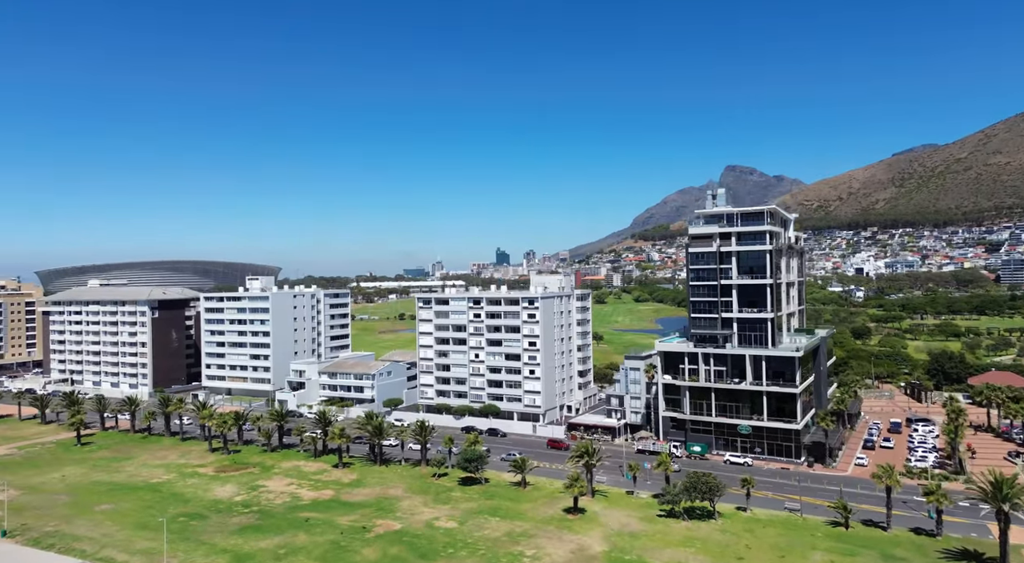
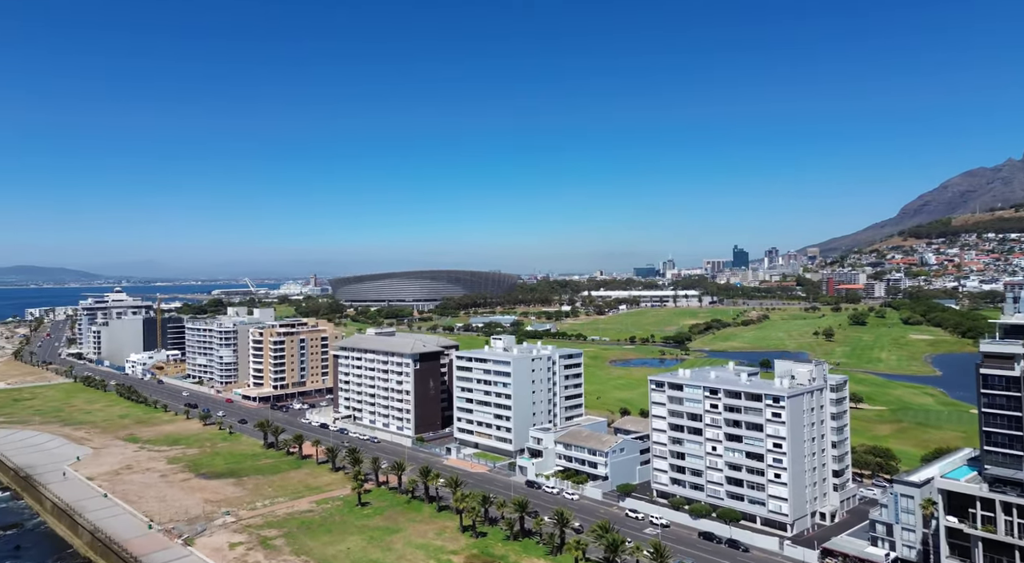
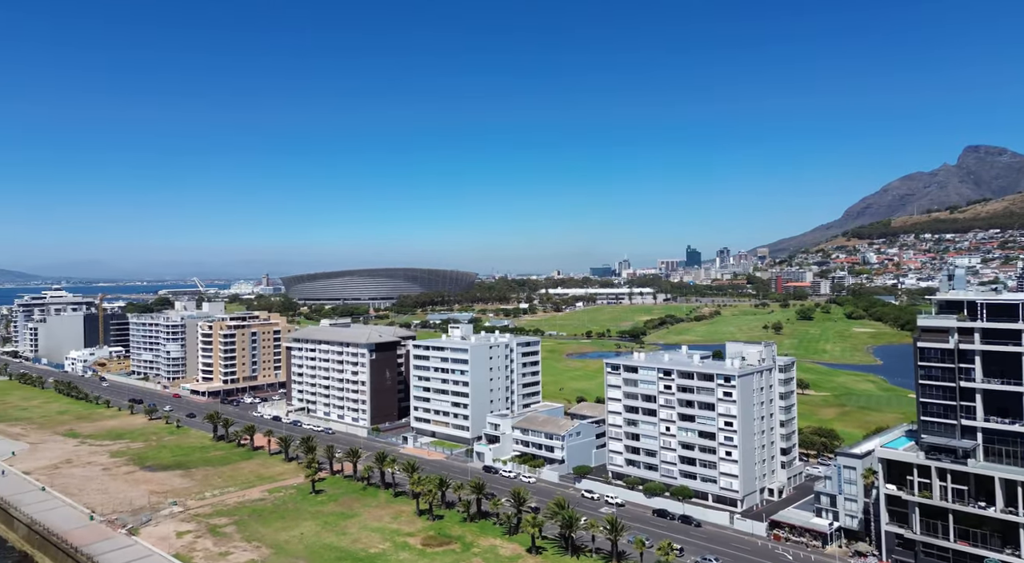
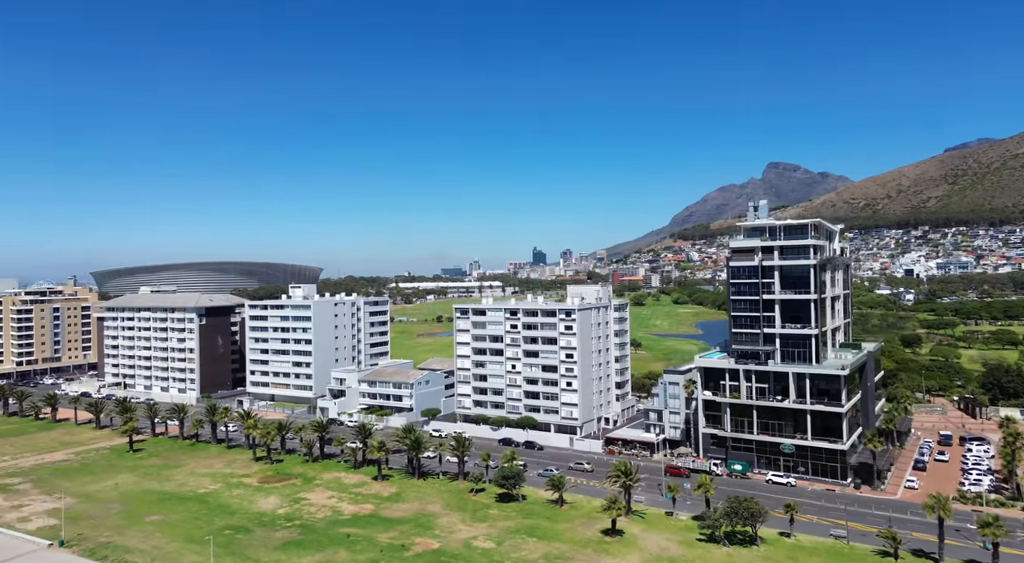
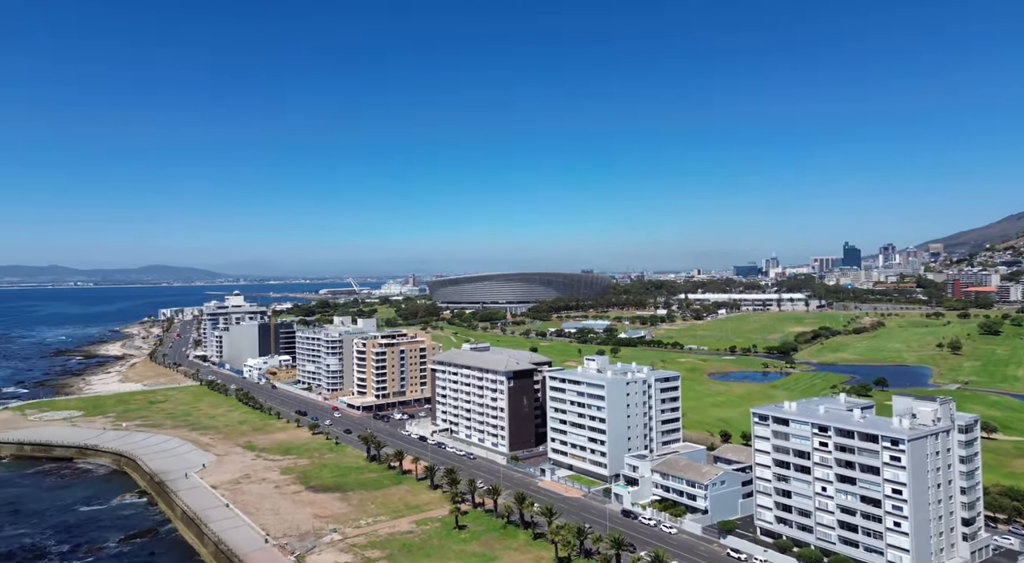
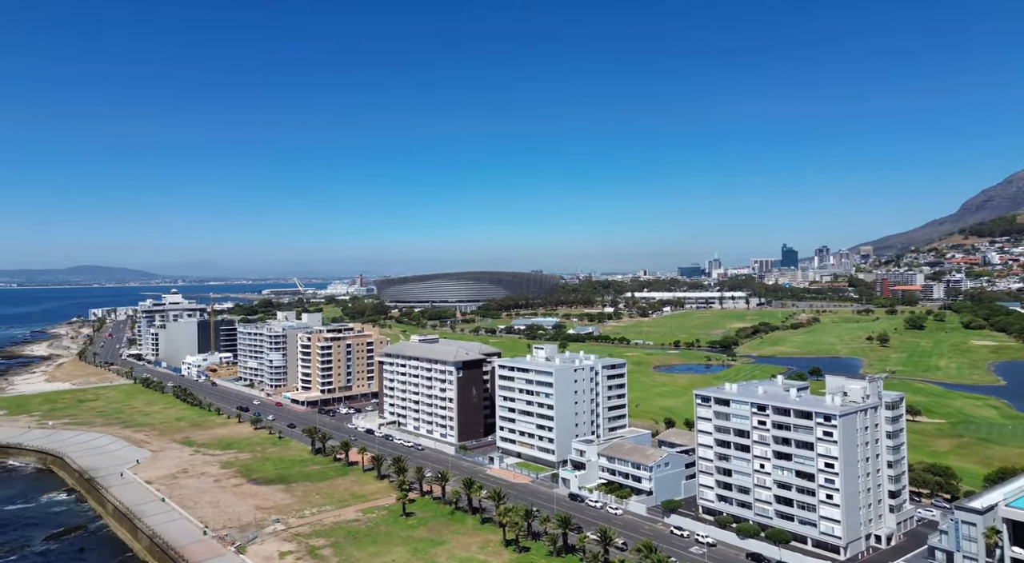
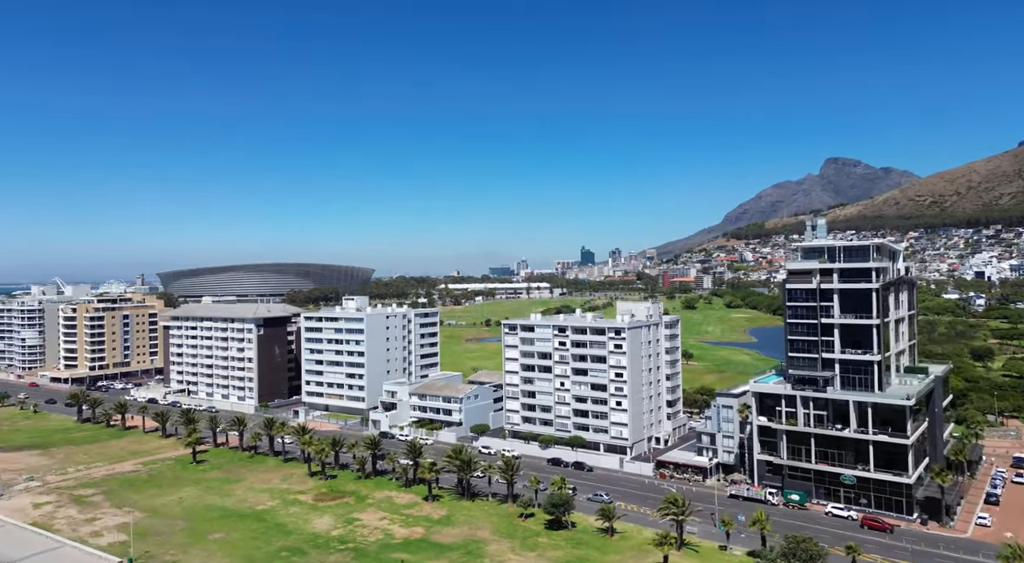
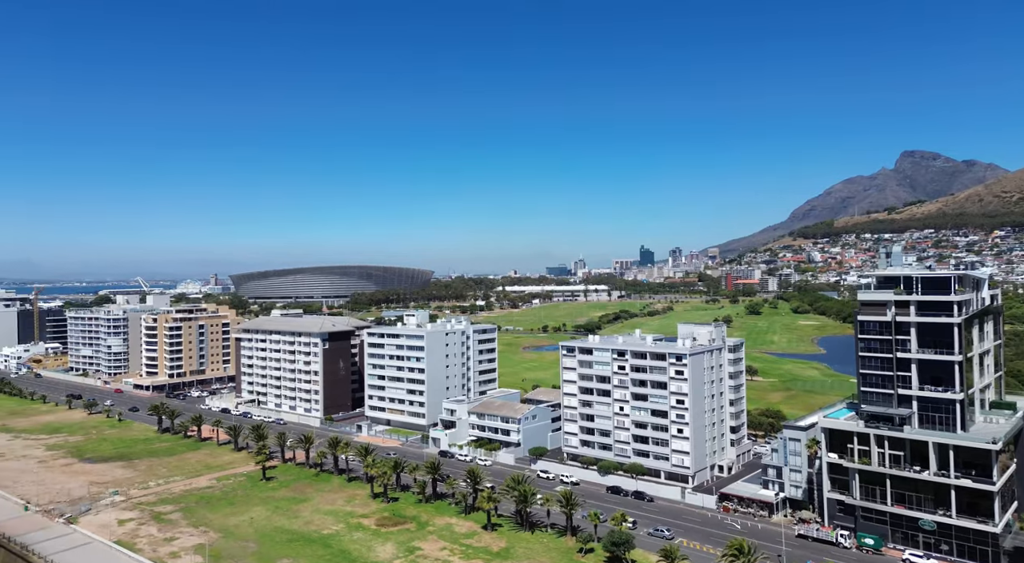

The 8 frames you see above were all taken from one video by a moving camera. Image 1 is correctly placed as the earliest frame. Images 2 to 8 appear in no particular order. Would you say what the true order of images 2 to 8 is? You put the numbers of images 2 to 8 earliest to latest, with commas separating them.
4, 7, 8, 3, 2, 6, 5
